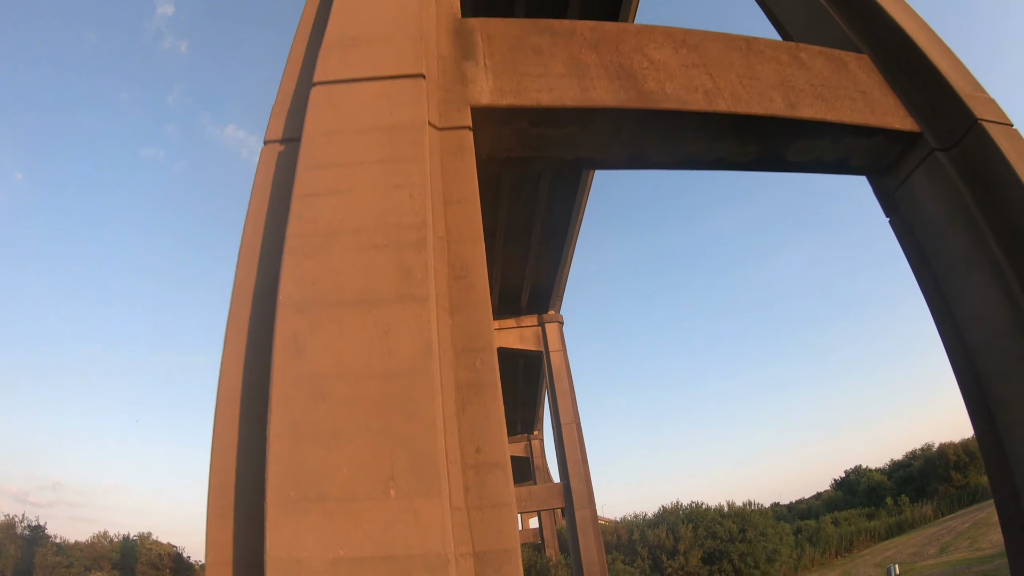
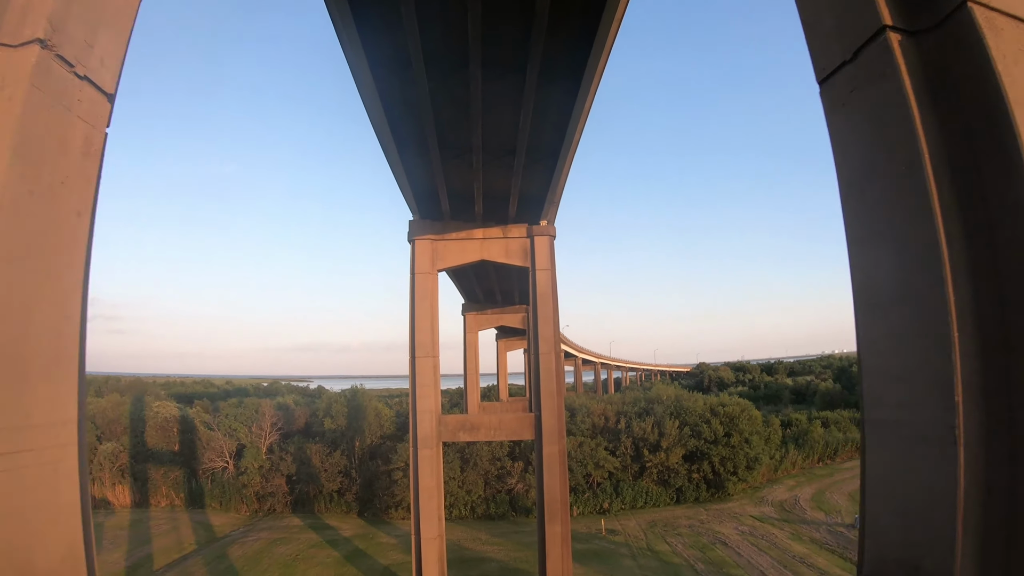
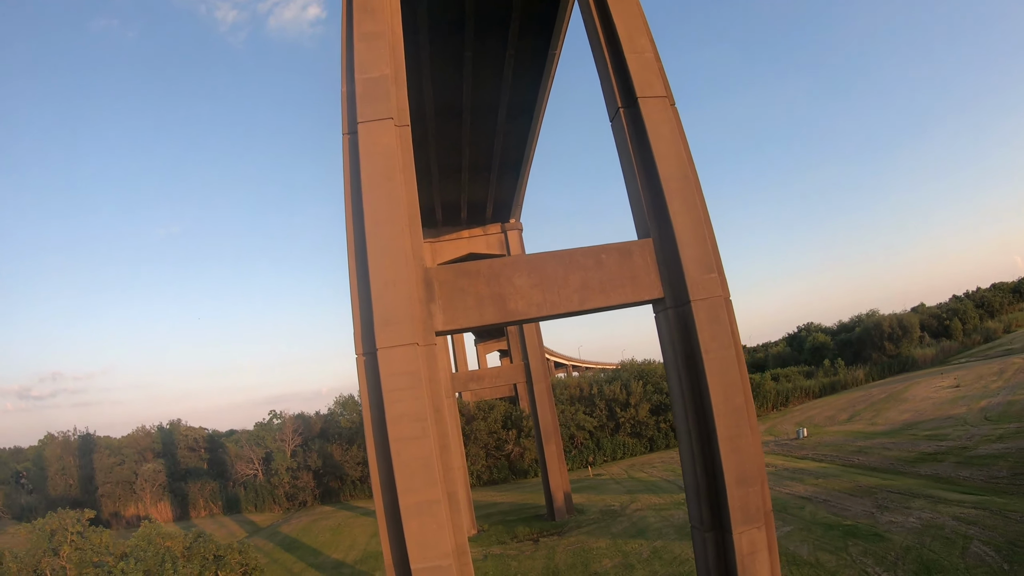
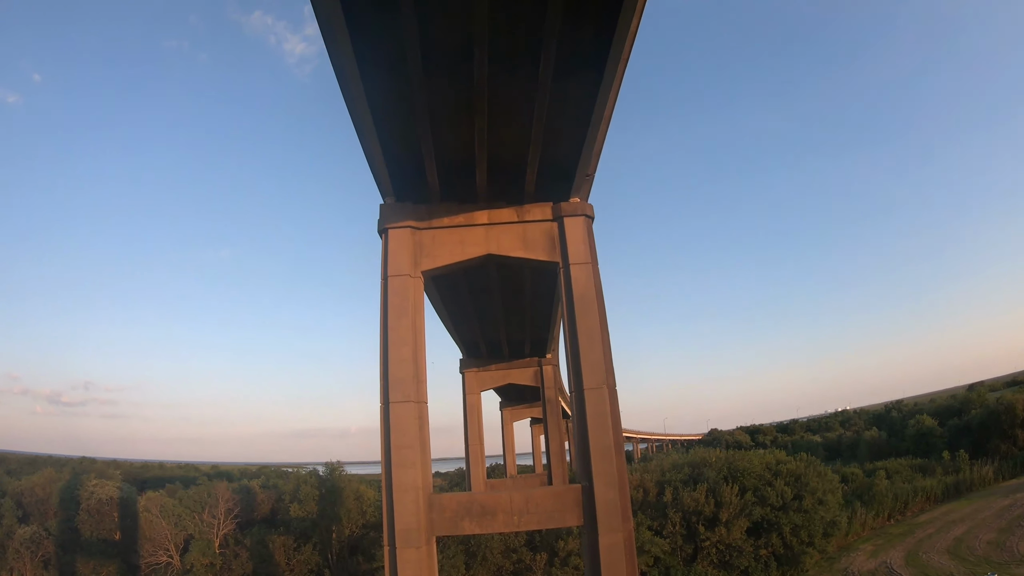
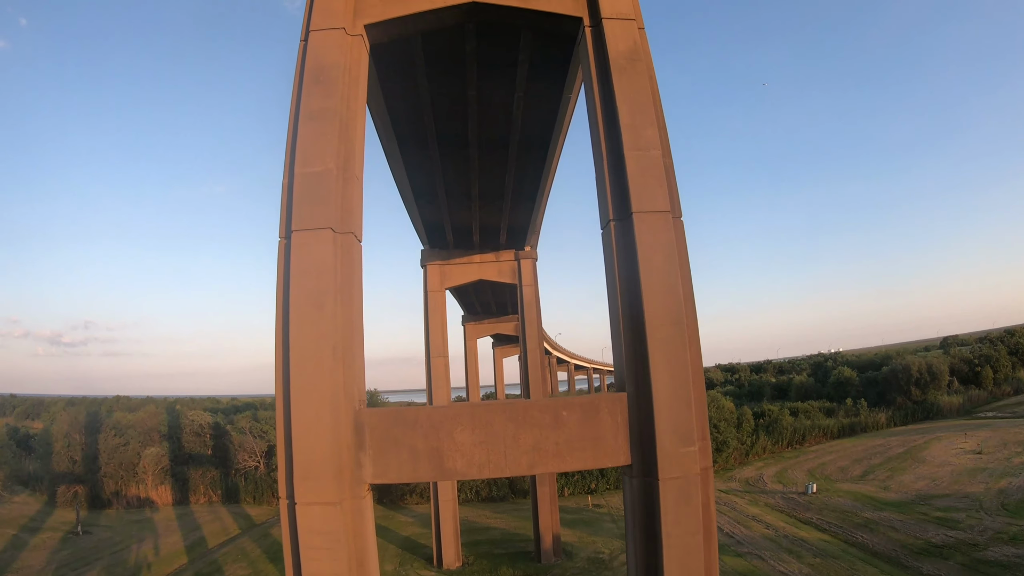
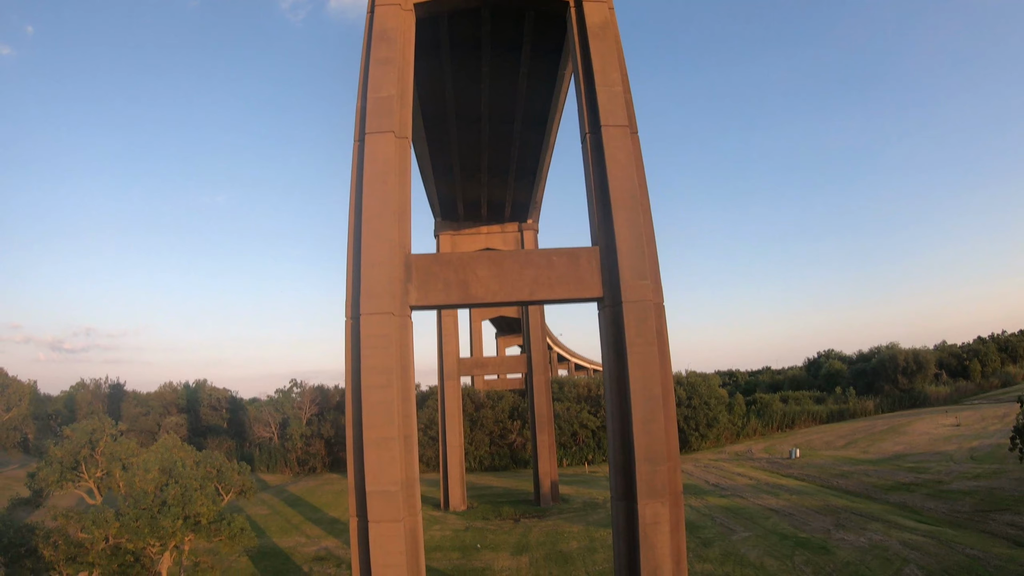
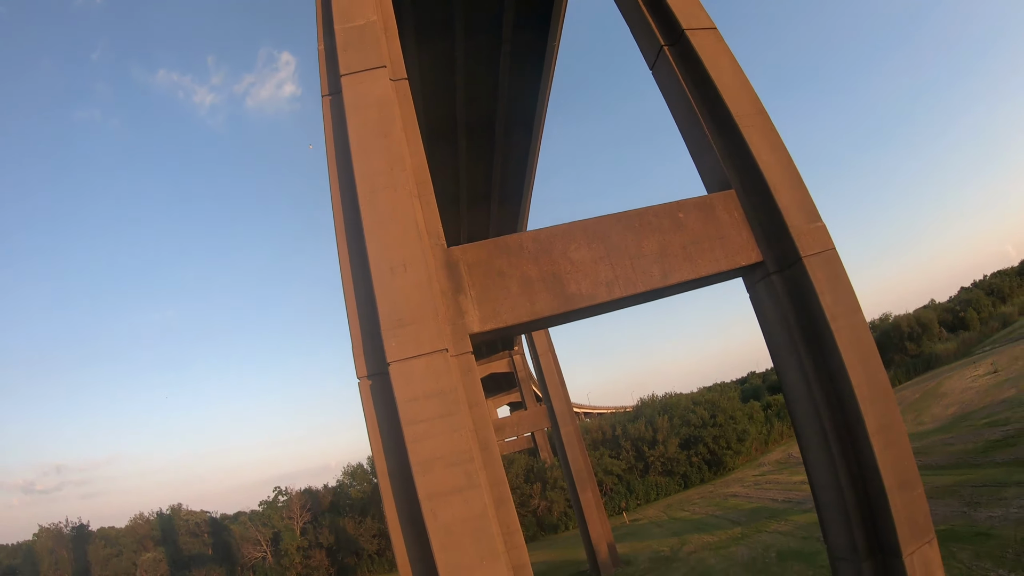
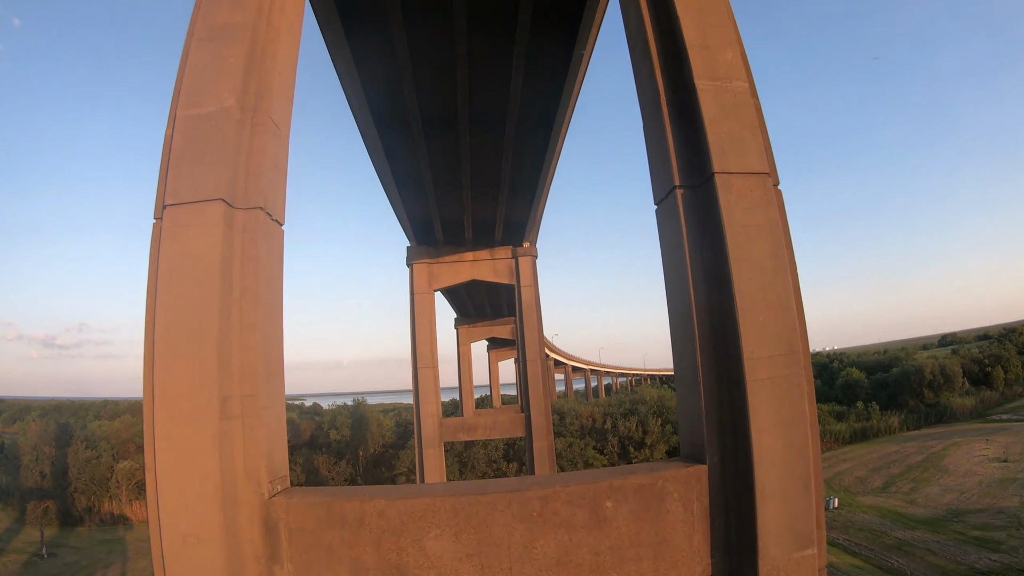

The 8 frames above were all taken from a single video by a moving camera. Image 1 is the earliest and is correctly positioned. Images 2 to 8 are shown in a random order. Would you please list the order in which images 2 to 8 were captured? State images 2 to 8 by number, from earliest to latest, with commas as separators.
7, 3, 6, 5, 8, 2, 4
